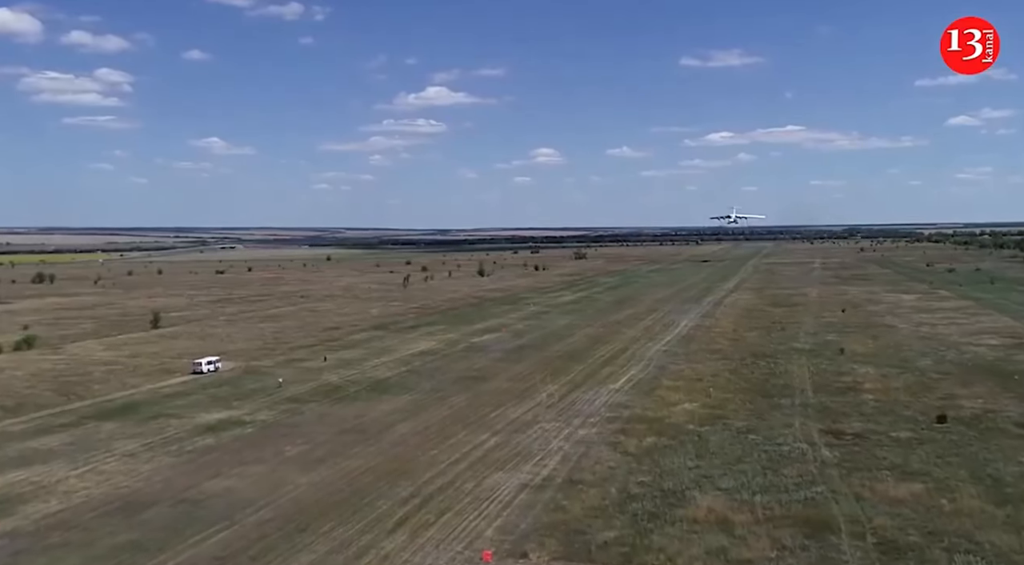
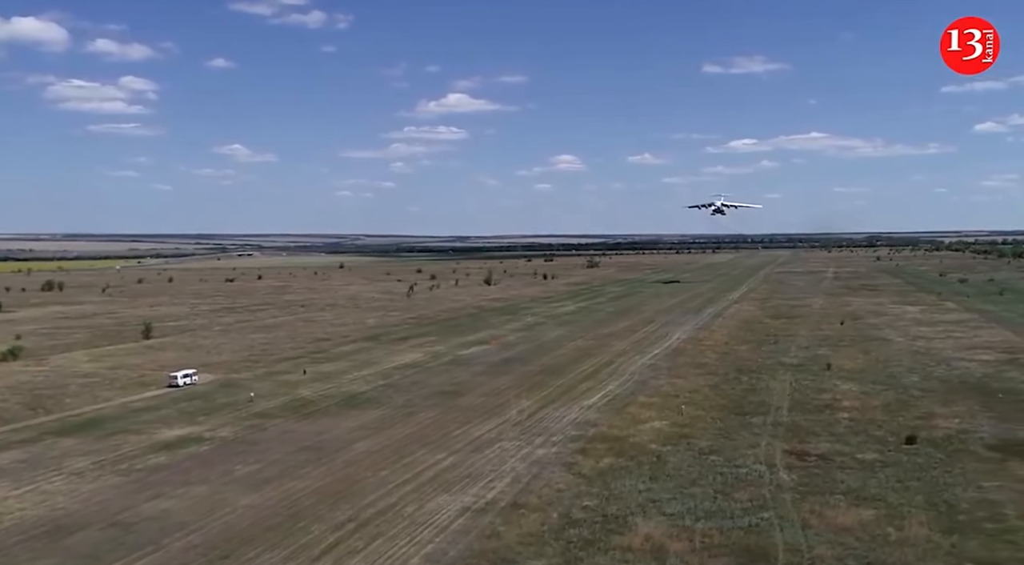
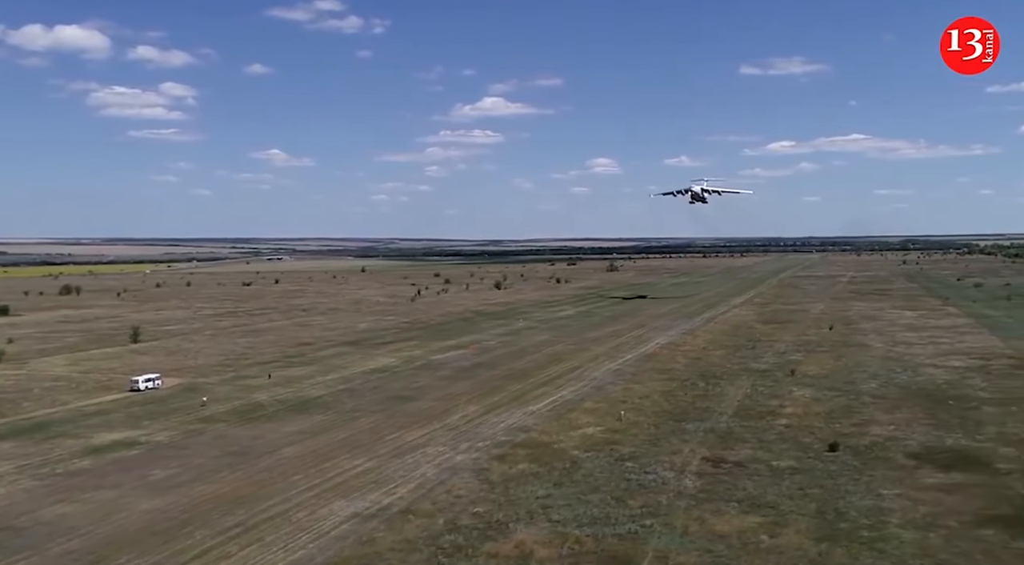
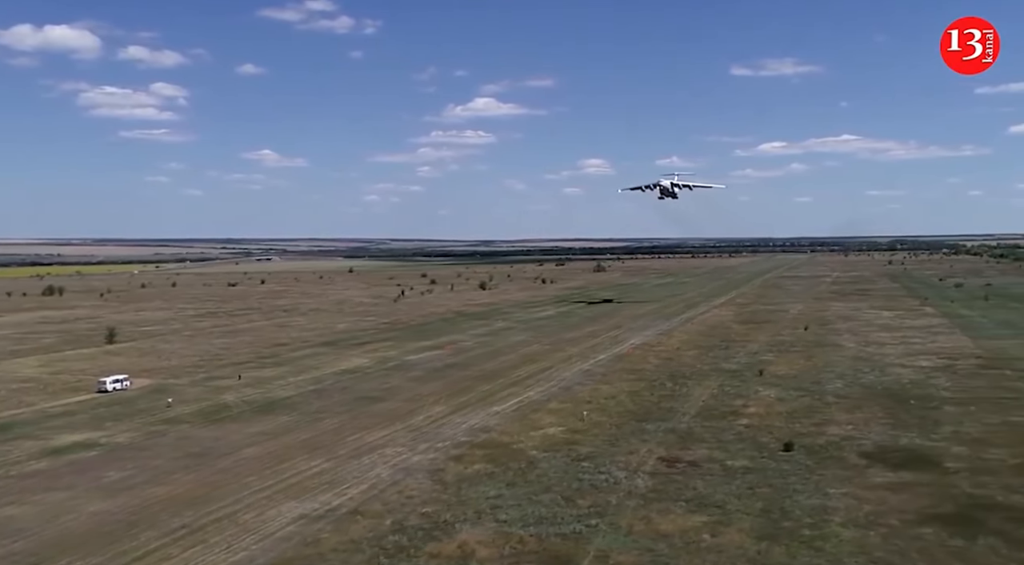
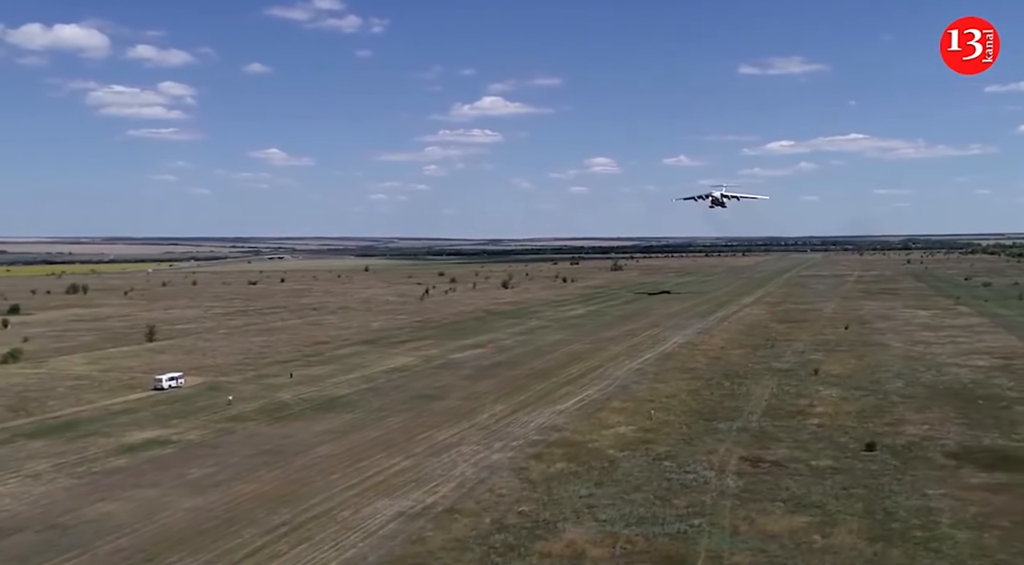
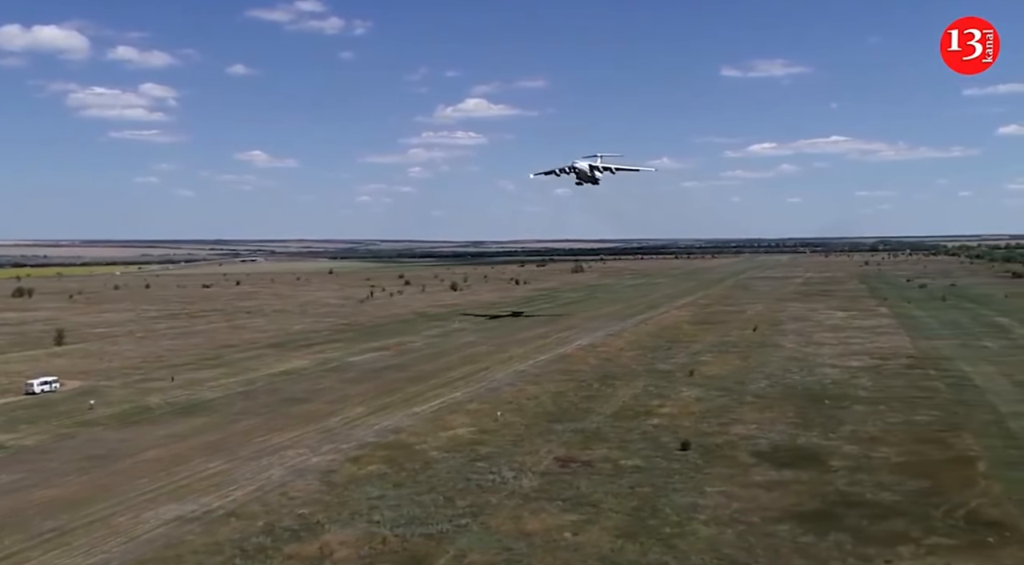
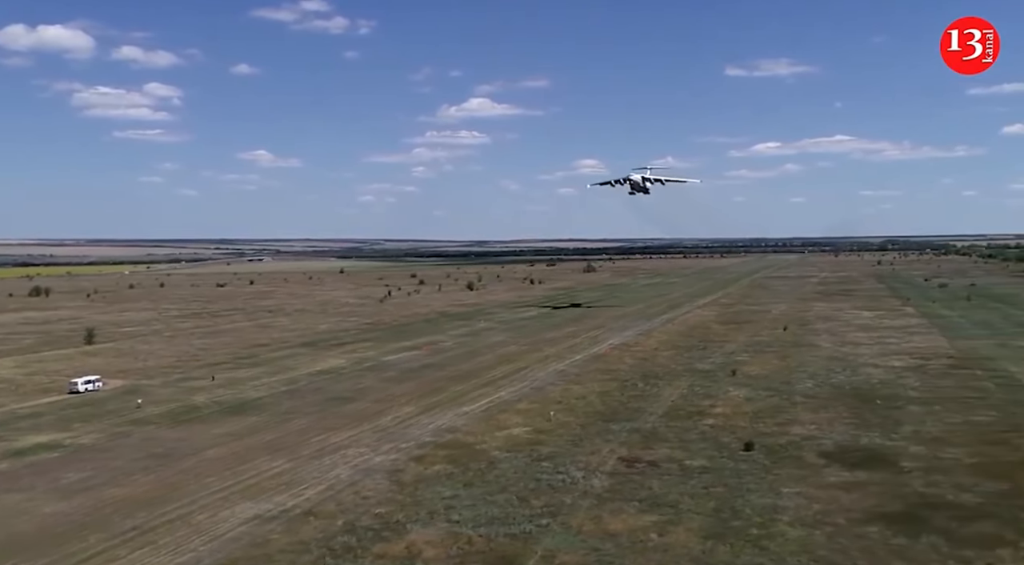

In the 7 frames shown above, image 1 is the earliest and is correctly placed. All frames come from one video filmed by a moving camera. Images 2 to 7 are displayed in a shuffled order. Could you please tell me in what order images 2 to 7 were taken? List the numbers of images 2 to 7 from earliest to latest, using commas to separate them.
2, 5, 3, 4, 7, 6
